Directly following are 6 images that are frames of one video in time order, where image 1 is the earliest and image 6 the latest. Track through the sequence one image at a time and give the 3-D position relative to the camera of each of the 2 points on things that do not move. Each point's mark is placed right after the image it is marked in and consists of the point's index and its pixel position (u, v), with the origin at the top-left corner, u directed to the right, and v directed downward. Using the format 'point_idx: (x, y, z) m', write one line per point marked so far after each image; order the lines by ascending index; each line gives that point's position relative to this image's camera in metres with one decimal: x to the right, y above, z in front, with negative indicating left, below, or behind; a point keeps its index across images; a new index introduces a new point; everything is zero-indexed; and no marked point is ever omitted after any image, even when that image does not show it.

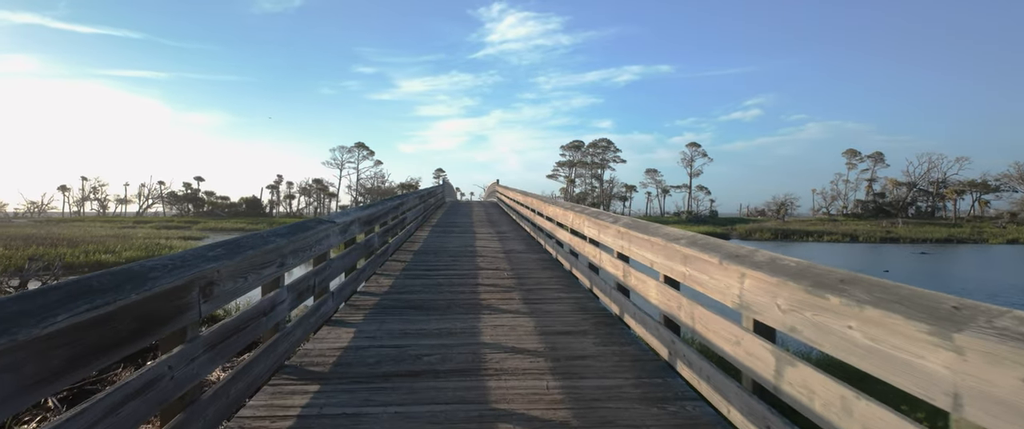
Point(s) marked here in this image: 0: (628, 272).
0: (+0.9, -0.5, +4.0) m
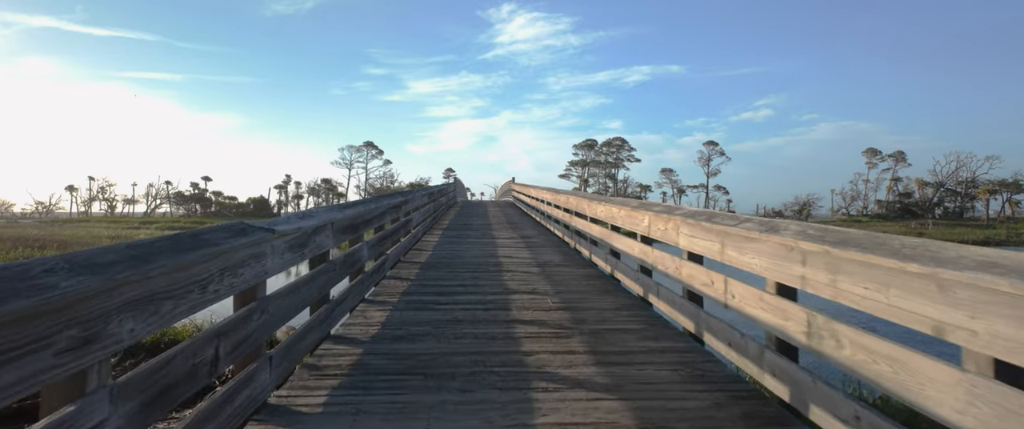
0: (+1.3, -0.5, +2.1) m
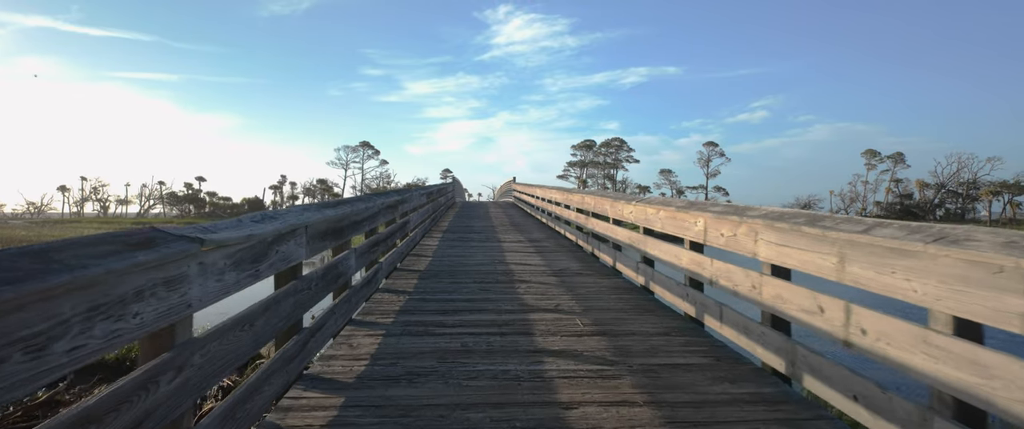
0: (+1.4, -0.5, +1.3) m
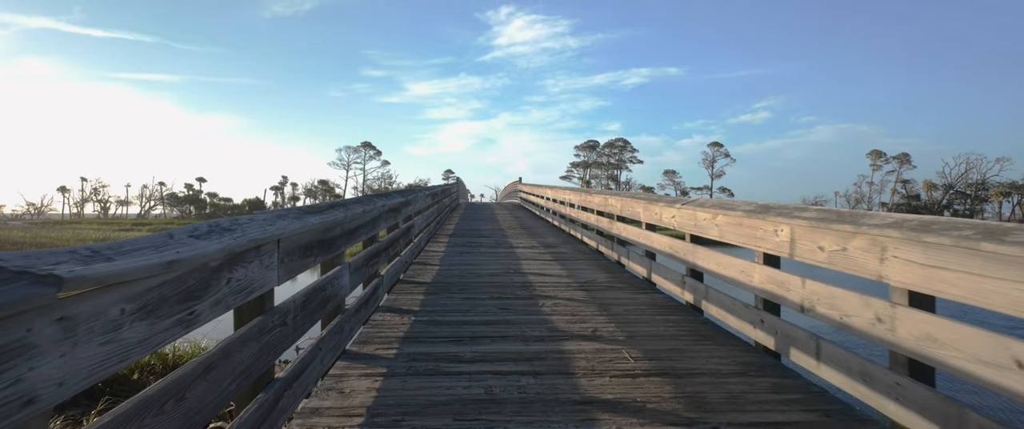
0: (+1.6, -0.5, +0.6) m
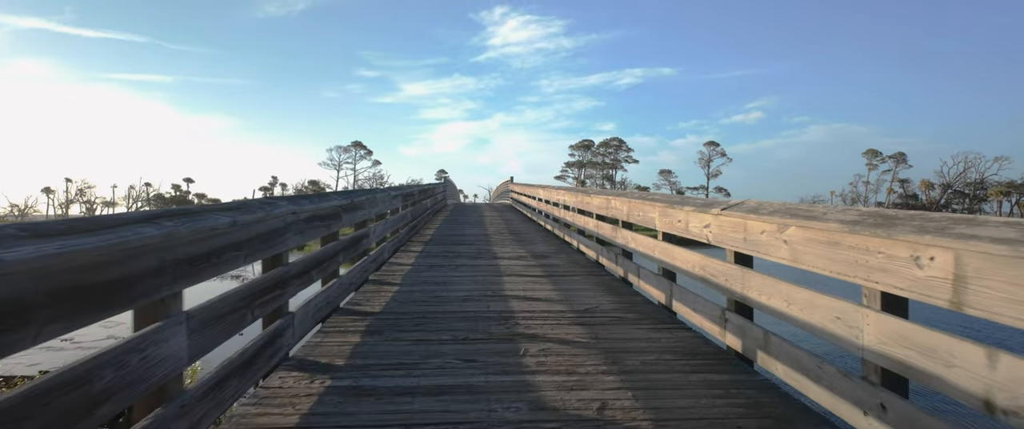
0: (+1.5, -0.6, -0.6) m
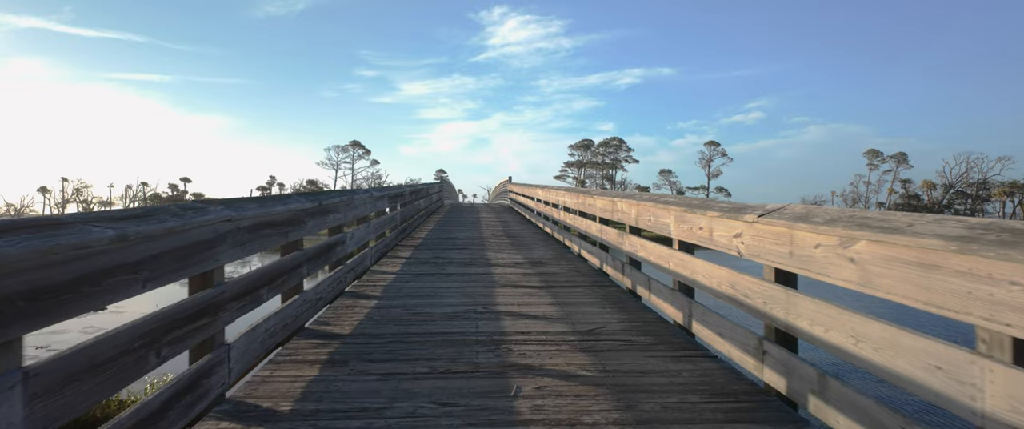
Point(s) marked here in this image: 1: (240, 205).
0: (+1.4, -0.6, -1.1) m
1: (-1.3, 0.0, +2.3) m
